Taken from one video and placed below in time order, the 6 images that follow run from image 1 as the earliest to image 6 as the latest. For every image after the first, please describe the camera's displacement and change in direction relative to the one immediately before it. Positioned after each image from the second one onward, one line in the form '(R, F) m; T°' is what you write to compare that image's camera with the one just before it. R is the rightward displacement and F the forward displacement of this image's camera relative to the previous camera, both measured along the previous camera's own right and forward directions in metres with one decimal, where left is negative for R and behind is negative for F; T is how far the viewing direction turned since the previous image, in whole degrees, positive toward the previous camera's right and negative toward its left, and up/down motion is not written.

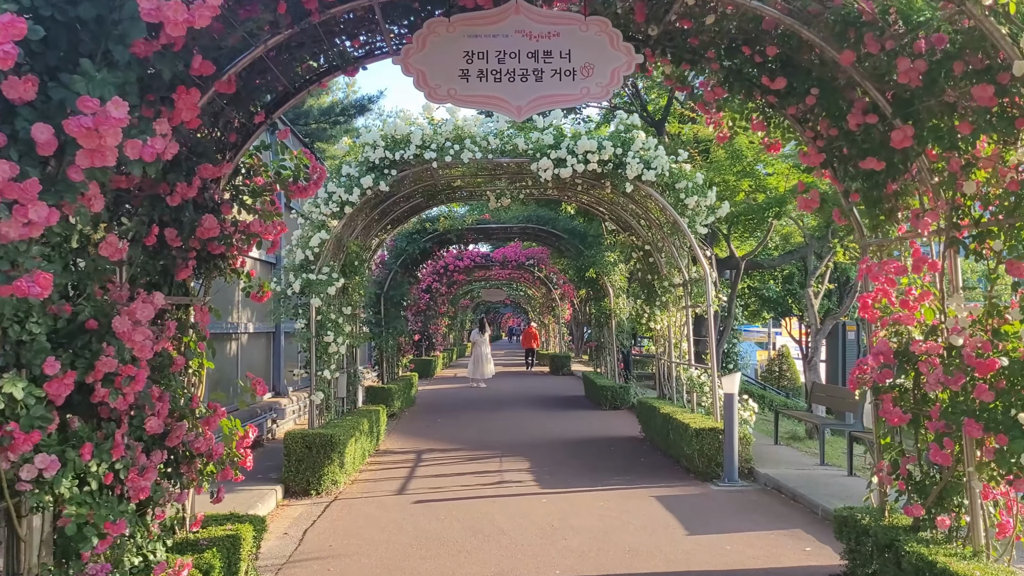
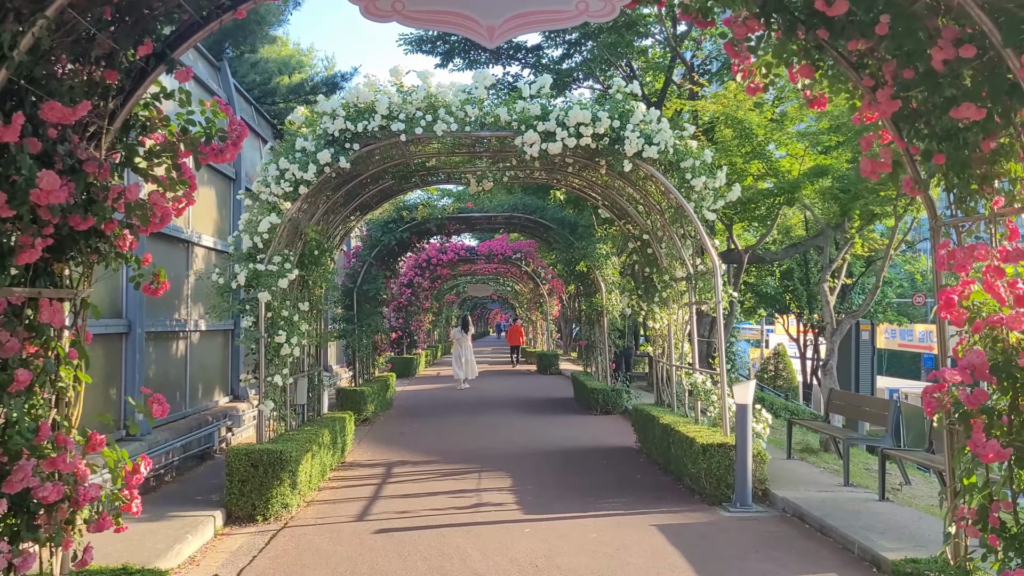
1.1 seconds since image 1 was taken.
(+0.1, +0.9) m; +1°
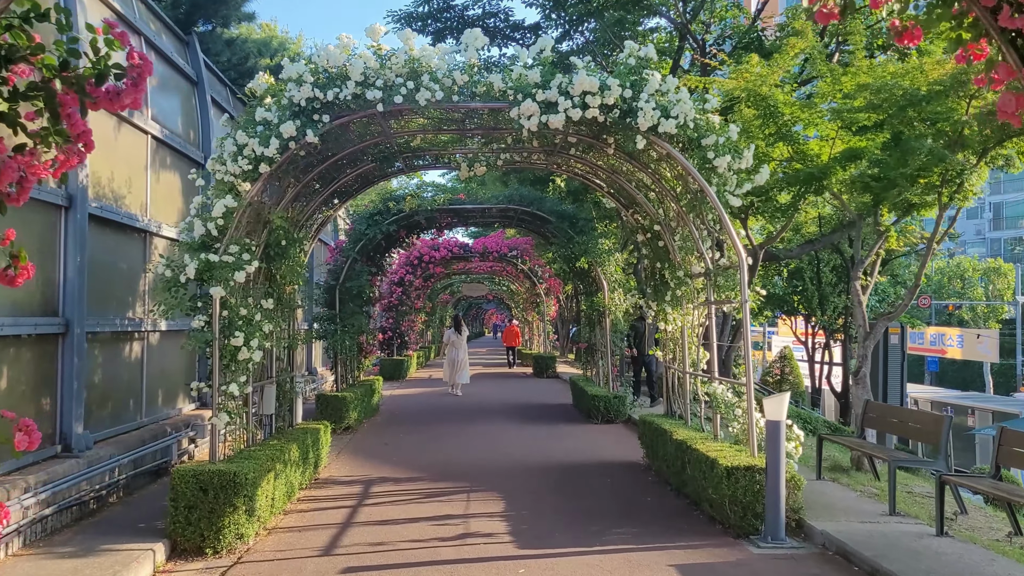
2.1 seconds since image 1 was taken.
(0.0, +0.8) m; 0°
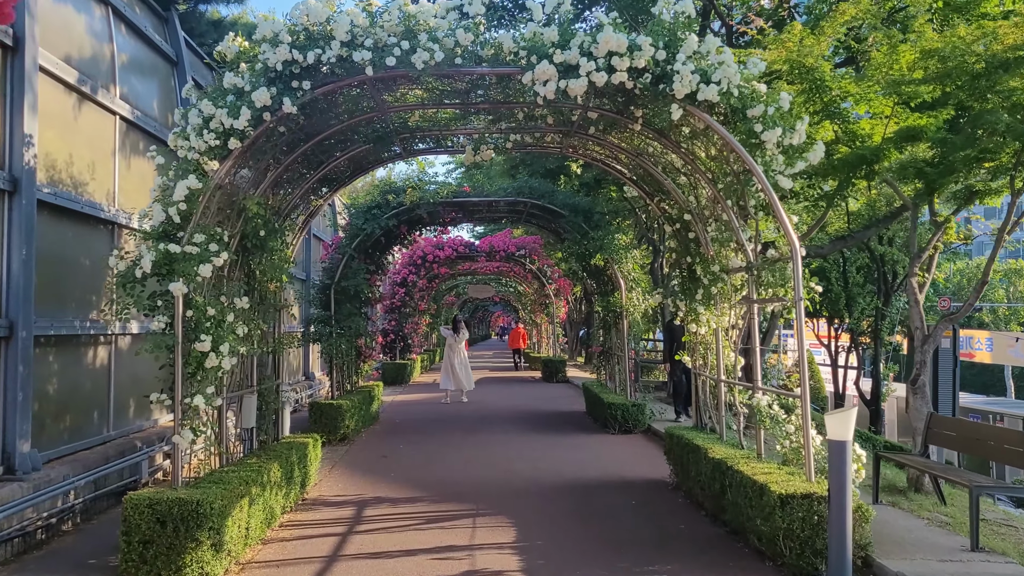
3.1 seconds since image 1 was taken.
(0.0, +0.8) m; 0°
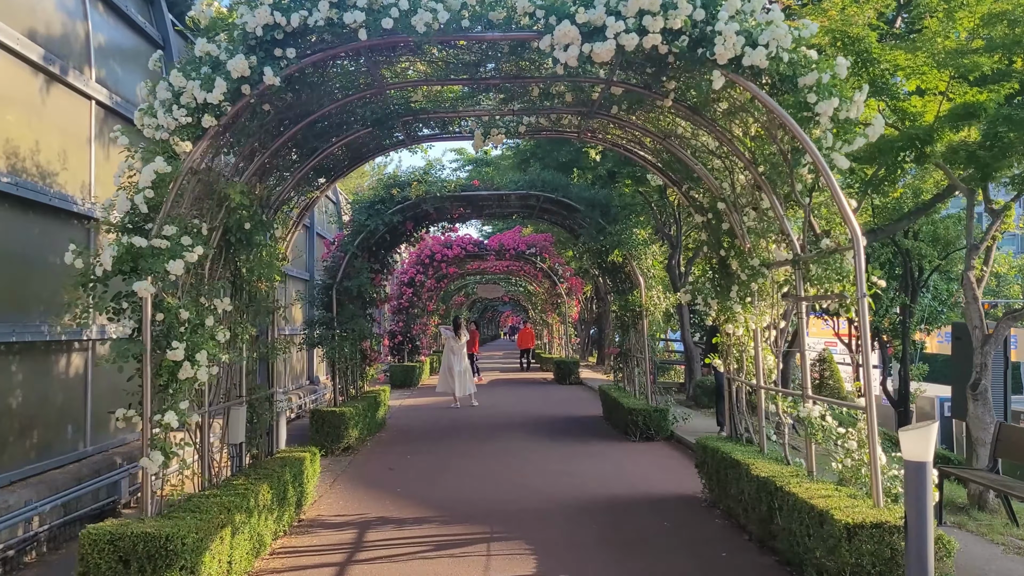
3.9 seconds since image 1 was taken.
(0.0, +0.6) m; -1°
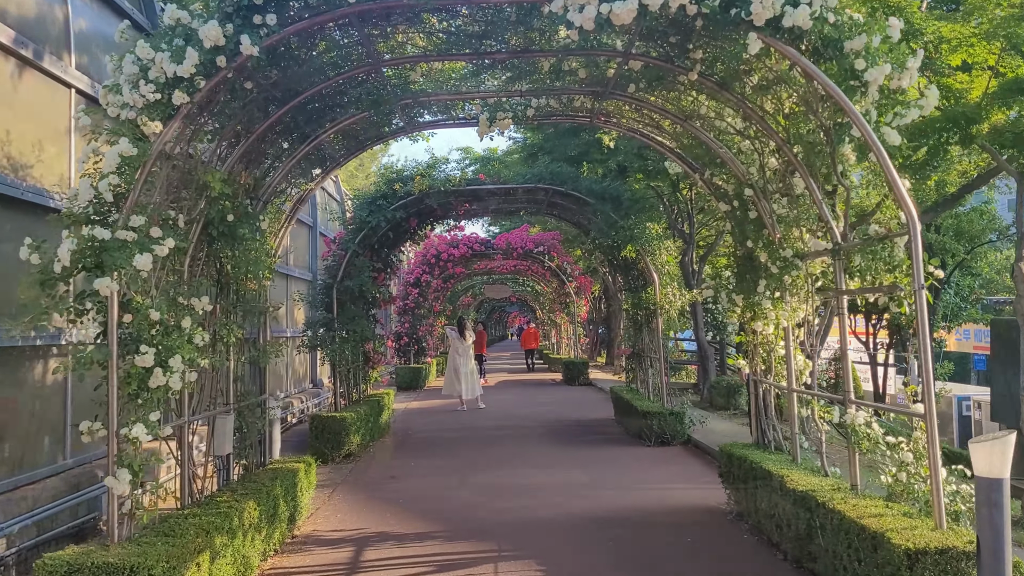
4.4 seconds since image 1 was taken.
(0.0, +0.4) m; 0°
